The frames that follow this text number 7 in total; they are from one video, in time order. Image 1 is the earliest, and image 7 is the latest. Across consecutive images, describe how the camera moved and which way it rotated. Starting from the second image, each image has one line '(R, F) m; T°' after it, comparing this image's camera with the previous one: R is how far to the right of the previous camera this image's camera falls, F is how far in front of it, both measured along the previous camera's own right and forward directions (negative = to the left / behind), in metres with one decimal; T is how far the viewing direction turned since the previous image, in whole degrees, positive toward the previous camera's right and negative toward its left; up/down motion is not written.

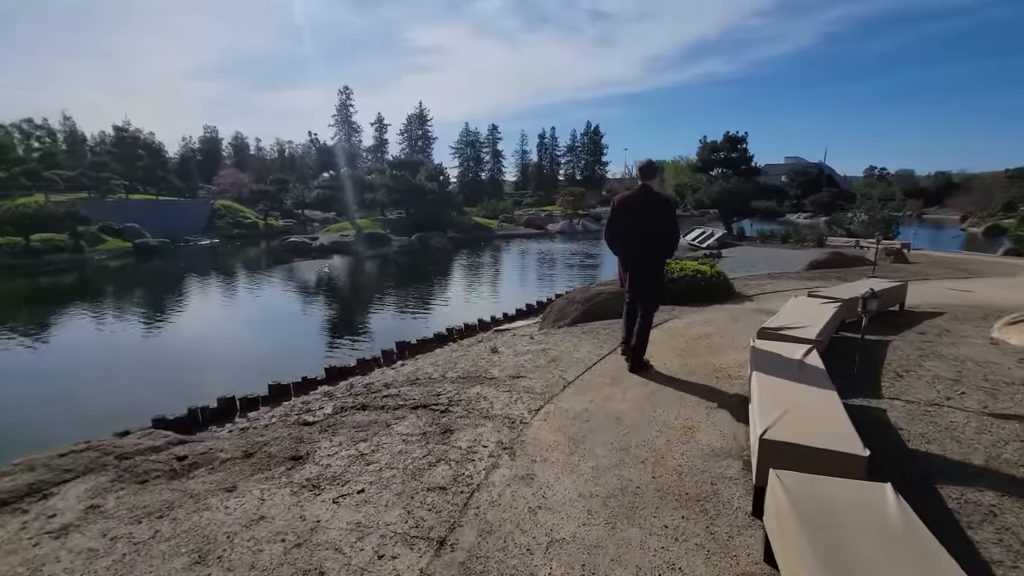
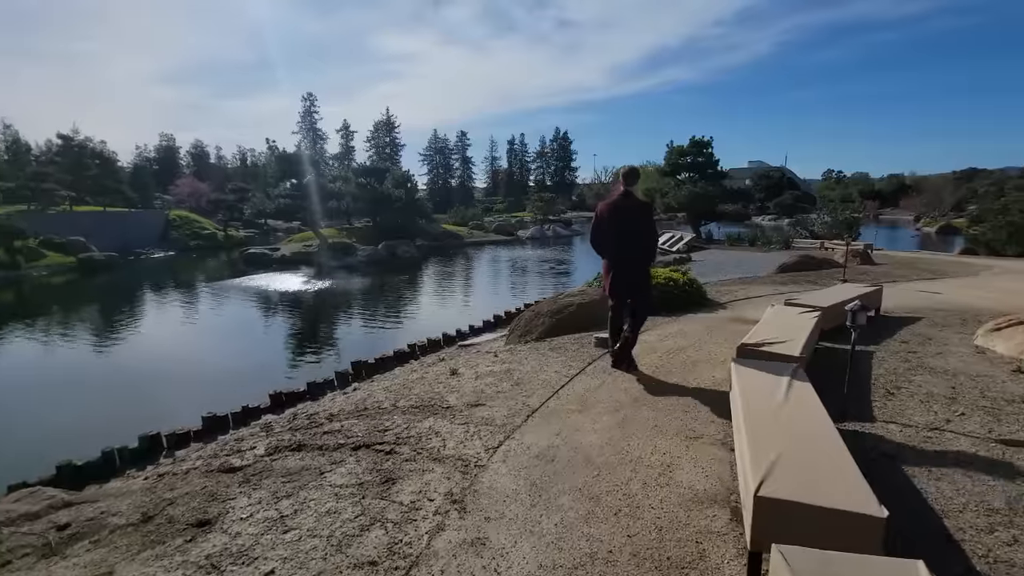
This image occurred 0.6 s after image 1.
(+0.2, +0.5) m; +3°
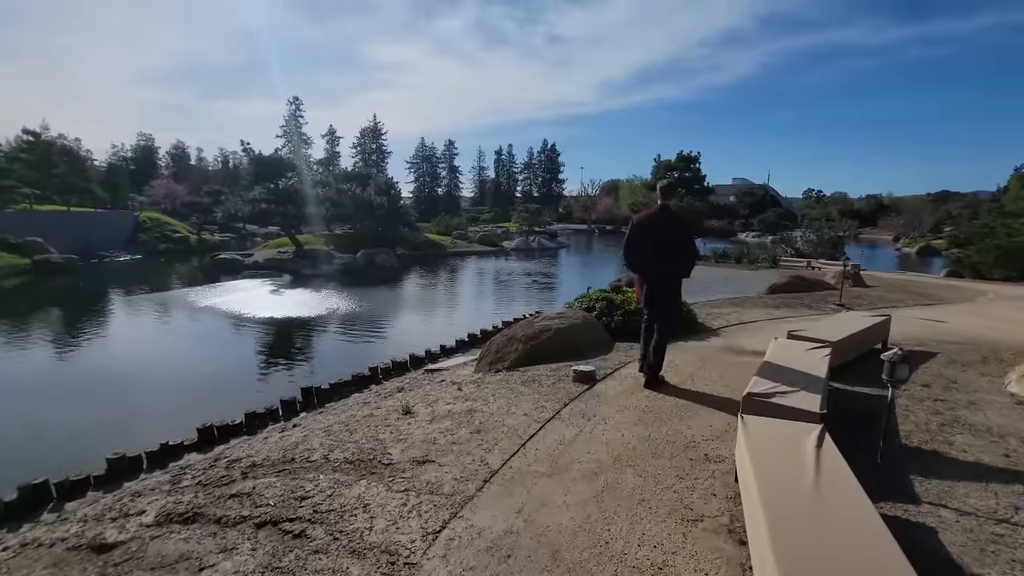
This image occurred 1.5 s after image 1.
(+0.2, +0.8) m; +2°
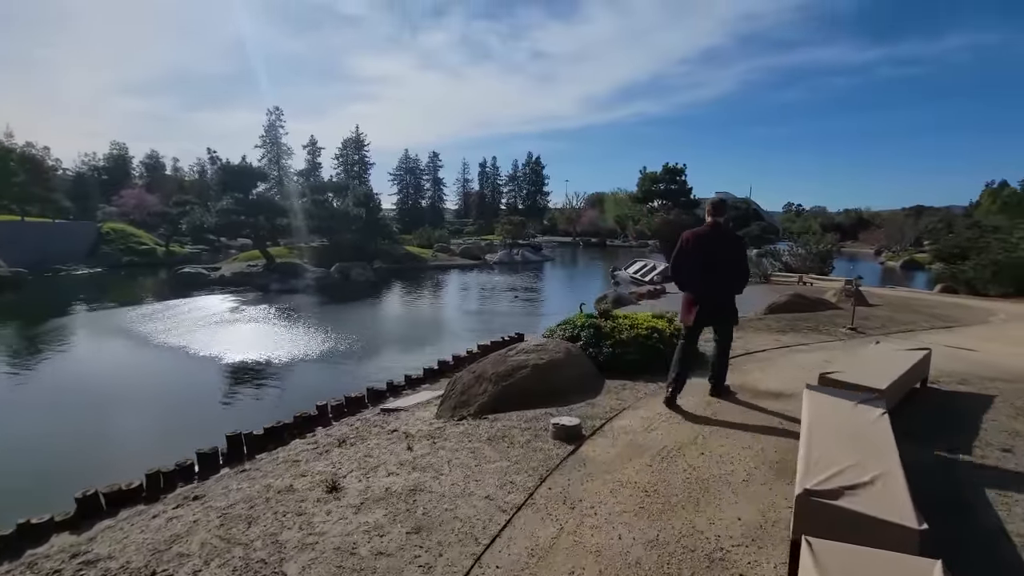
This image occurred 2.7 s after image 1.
(+0.2, +1.2) m; +2°
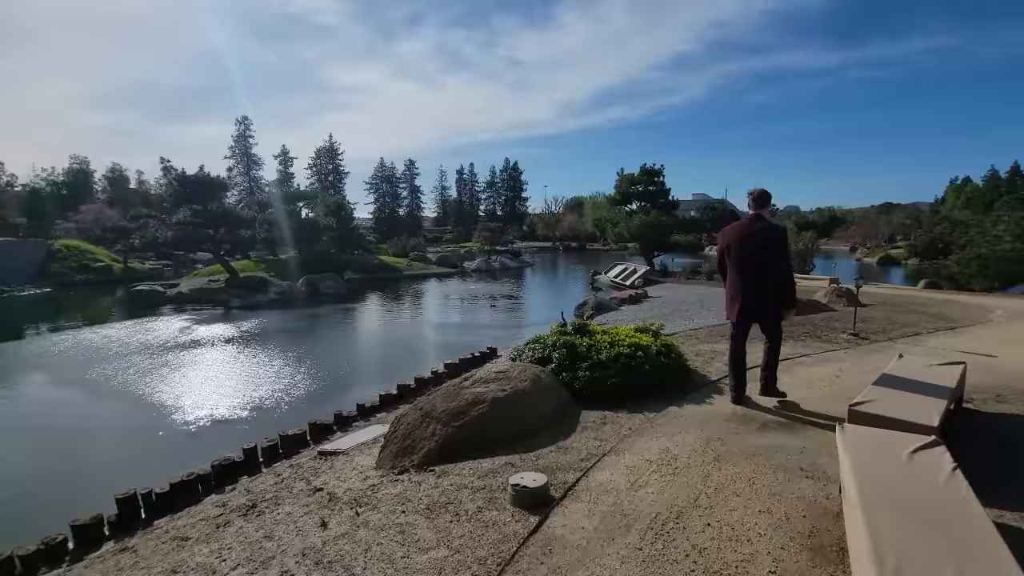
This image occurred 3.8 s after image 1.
(+0.3, +1.0) m; +2°
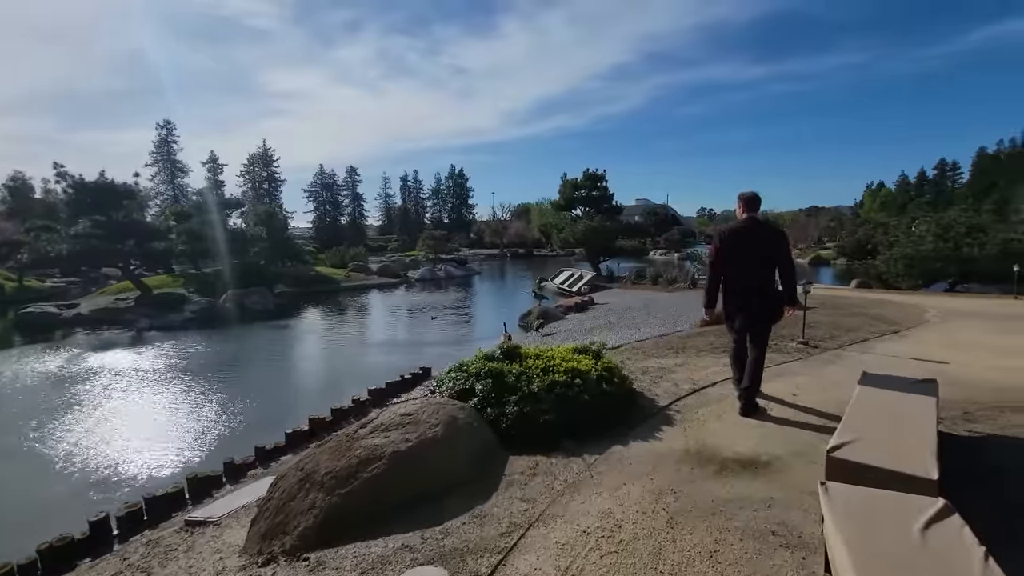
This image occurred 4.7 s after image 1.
(+0.4, +0.9) m; +6°
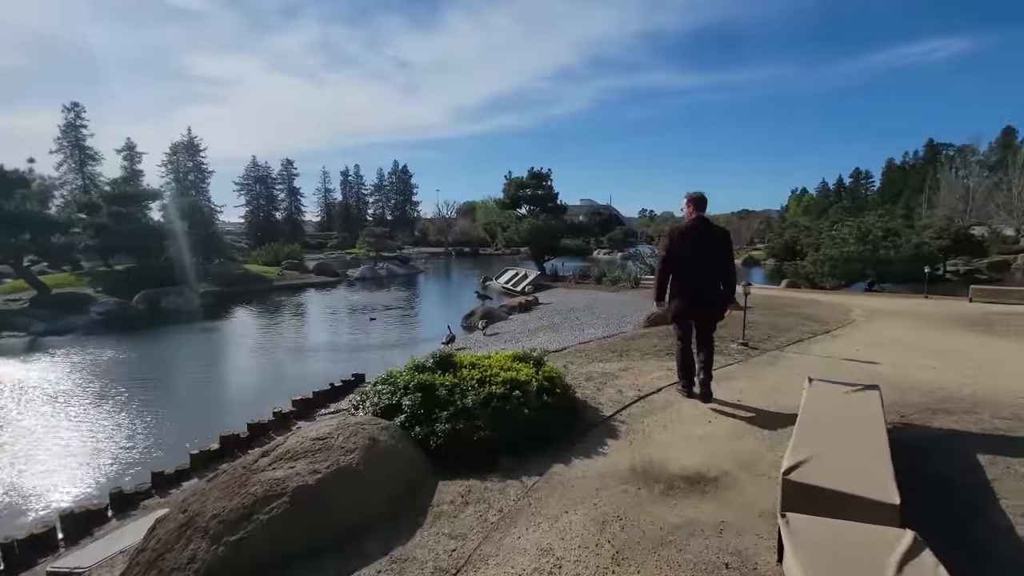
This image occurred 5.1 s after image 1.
(+0.1, +0.4) m; +6°
